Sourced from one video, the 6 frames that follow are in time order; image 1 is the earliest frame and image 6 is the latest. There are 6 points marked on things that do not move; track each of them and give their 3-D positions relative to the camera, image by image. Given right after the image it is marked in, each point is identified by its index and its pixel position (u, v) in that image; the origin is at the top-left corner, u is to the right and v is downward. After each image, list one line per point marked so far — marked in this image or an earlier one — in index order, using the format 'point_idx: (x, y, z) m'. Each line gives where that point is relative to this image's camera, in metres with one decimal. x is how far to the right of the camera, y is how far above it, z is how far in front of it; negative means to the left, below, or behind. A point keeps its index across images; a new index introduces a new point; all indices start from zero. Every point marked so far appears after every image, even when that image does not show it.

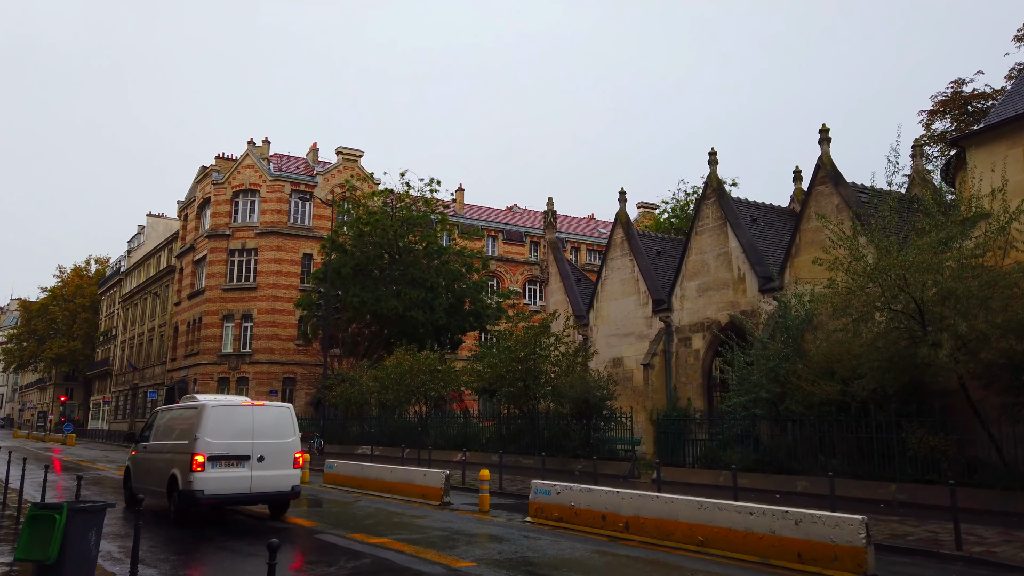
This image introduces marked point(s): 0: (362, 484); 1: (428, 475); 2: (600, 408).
0: (-3.2, -4.1, +15.9) m
1: (-1.6, -3.5, +14.1) m
2: (+2.3, -3.2, +19.8) m
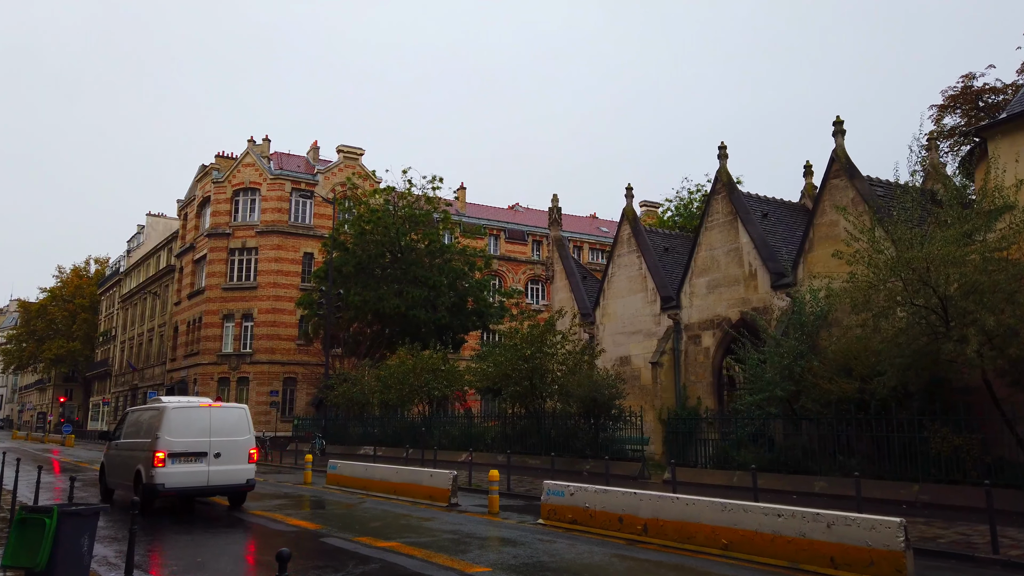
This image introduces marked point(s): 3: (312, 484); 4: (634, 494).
0: (-3.0, -4.0, +15.5) m
1: (-1.4, -3.4, +13.7) m
2: (+2.5, -3.1, +19.4) m
3: (-4.8, -4.7, +17.9) m
4: (+1.6, -2.7, +9.7) m
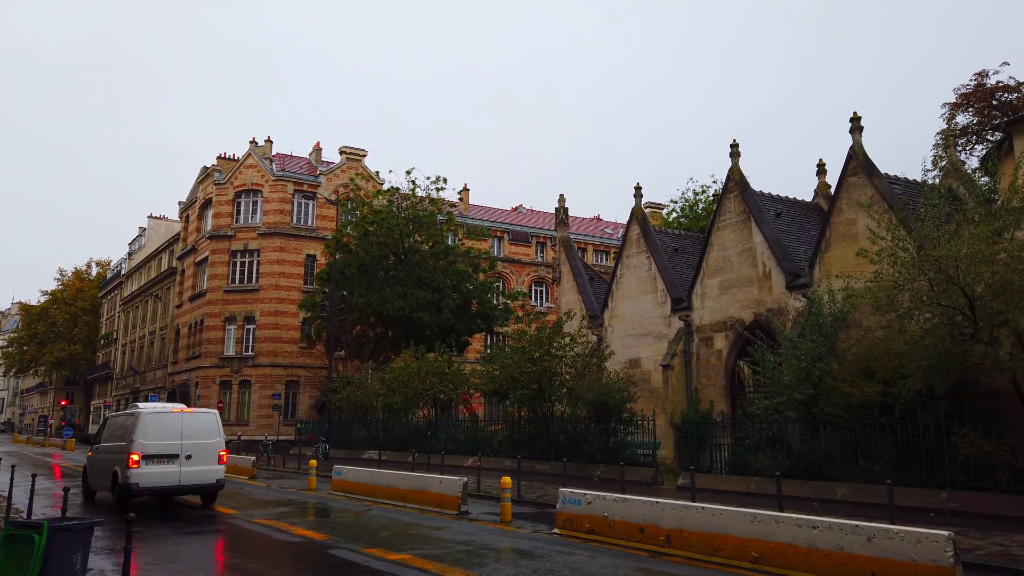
0: (-2.8, -4.1, +15.0) m
1: (-1.2, -3.4, +13.2) m
2: (+2.7, -3.1, +19.0) m
3: (-4.5, -4.7, +17.4) m
4: (+1.8, -2.6, +9.2) m
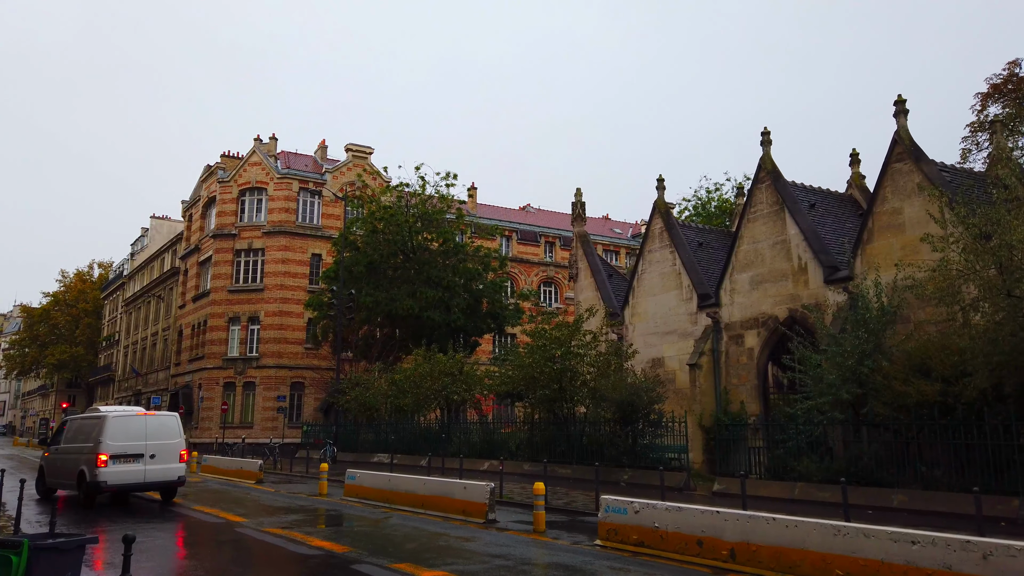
0: (-2.3, -3.9, +14.1) m
1: (-0.7, -3.3, +12.3) m
2: (+3.2, -3.0, +18.0) m
3: (-4.0, -4.5, +16.5) m
4: (+2.3, -2.5, +8.3) m
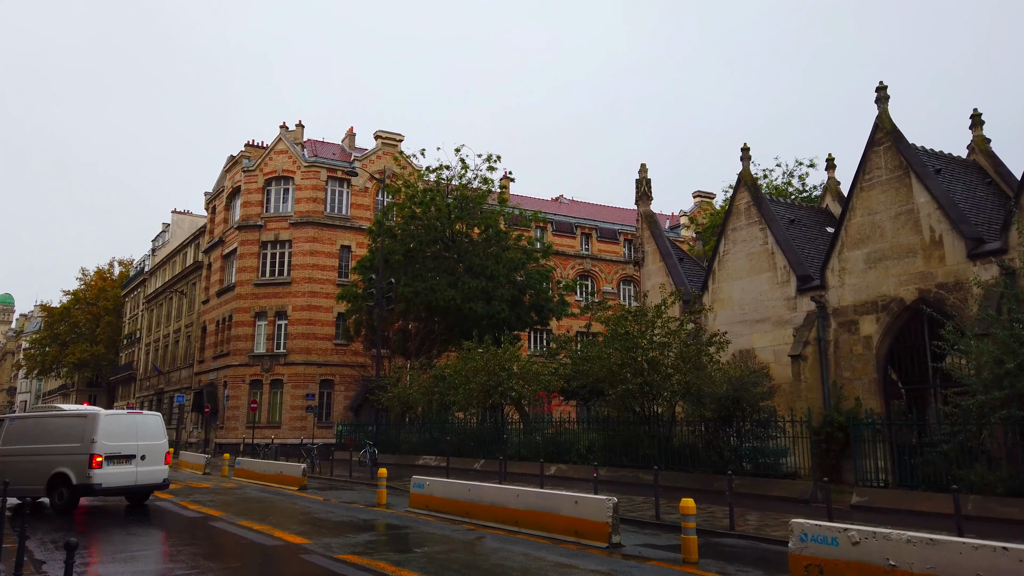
0: (-0.6, -3.5, +11.7) m
1: (+0.9, -2.8, +9.9) m
2: (+4.9, -2.5, +15.5) m
3: (-2.3, -4.1, +14.2) m
4: (+3.8, -2.0, +5.8) m
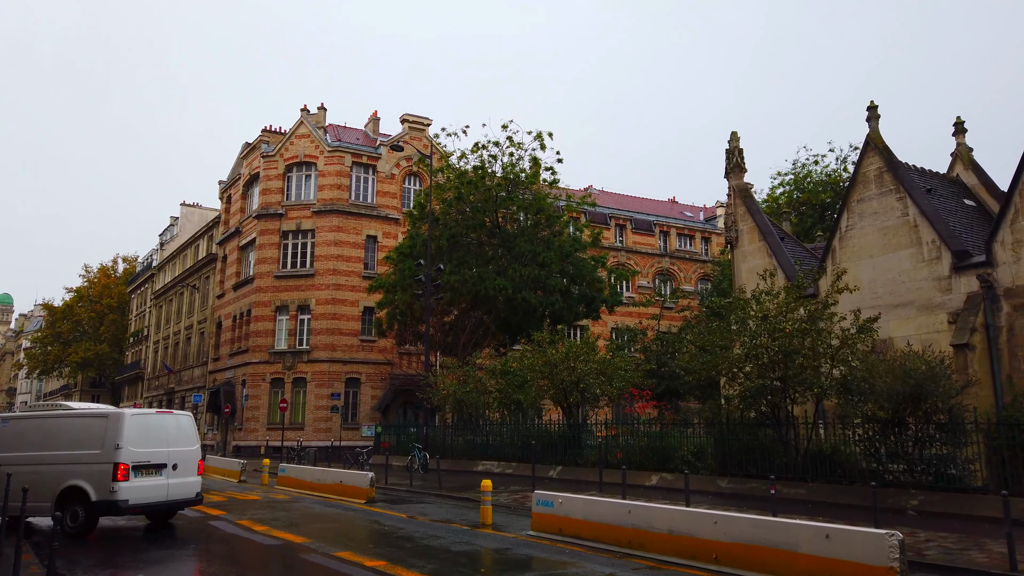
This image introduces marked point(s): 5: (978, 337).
0: (+1.5, -3.0, +8.9) m
1: (+3.1, -2.4, +7.1) m
2: (+7.1, -2.1, +12.8) m
3: (-0.2, -3.6, +11.4) m
4: (+5.9, -1.5, +3.1) m
5: (+9.0, -0.9, +14.4) m
